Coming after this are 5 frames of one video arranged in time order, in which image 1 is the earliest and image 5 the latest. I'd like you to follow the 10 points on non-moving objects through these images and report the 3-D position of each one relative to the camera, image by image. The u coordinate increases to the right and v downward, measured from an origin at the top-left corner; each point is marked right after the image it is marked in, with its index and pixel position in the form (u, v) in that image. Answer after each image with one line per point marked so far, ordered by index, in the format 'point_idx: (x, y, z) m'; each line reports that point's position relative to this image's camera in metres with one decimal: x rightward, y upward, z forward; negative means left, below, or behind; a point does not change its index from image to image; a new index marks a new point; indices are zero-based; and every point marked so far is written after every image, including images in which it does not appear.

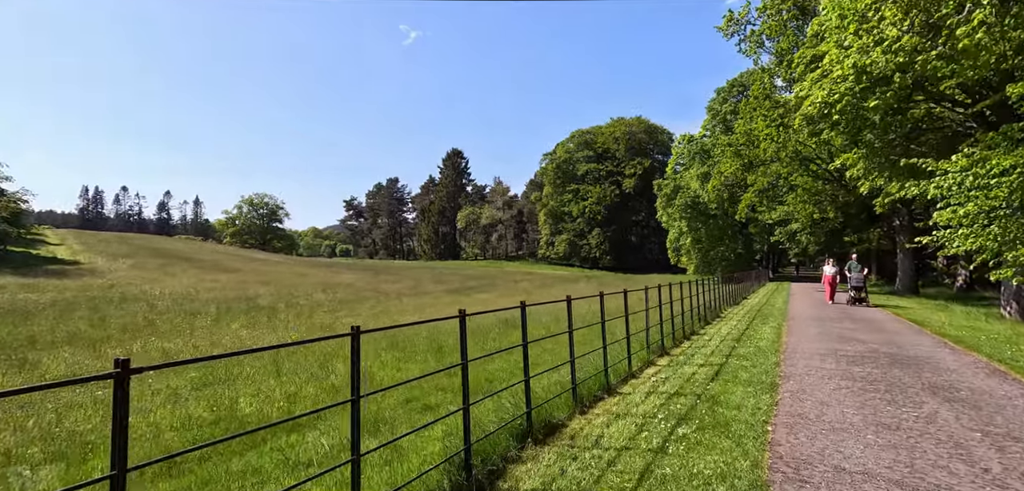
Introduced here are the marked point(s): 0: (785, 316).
0: (+7.4, -1.9, +15.8) m
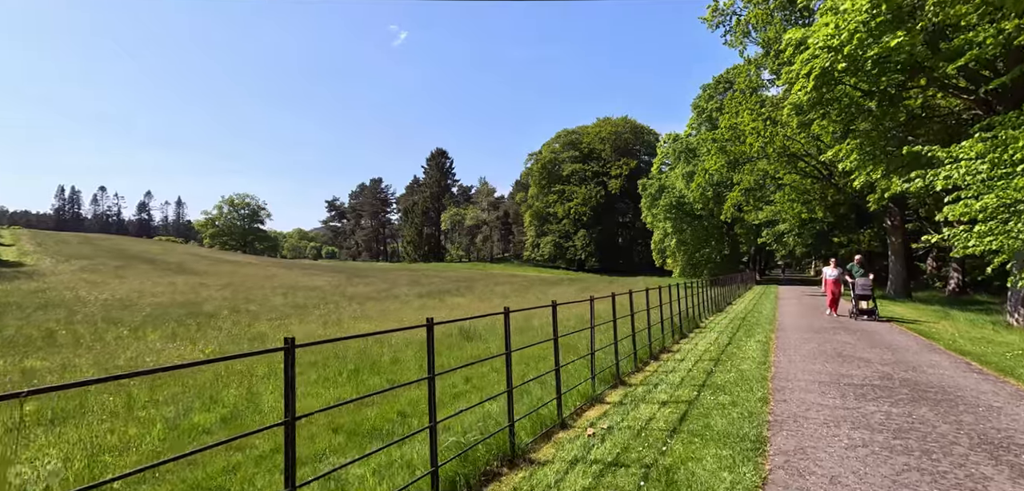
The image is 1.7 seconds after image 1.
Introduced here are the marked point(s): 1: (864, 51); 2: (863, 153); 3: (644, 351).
0: (+6.2, -1.9, +14.0) m
1: (+9.8, +5.5, +16.3) m
2: (+11.0, +3.0, +18.4) m
3: (+2.0, -1.6, +8.9) m
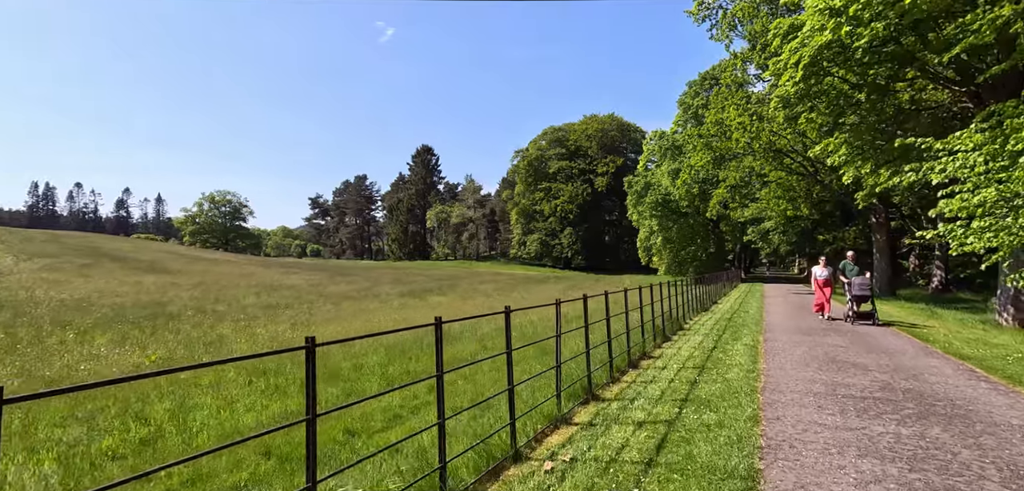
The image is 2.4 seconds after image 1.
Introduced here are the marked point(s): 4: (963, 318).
0: (+5.7, -1.9, +13.3) m
1: (+9.2, +5.6, +15.7) m
2: (+10.4, +3.1, +17.8) m
3: (+1.5, -1.6, +8.1) m
4: (+15.3, -2.5, +19.8) m
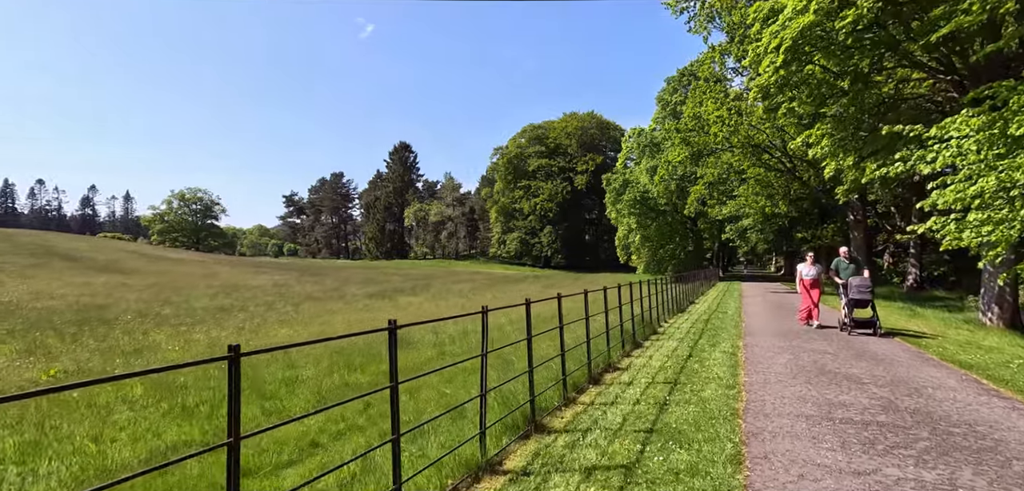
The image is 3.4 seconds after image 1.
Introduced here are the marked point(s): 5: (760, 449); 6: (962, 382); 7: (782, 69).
0: (+4.8, -1.8, +12.3) m
1: (+8.2, +5.7, +14.7) m
2: (+9.3, +3.1, +16.9) m
3: (+0.8, -1.5, +7.0) m
4: (+14.2, -2.4, +19.1) m
5: (+1.9, -1.5, +4.4) m
6: (+5.5, -1.7, +7.1) m
7: (+7.7, +5.0, +16.8) m
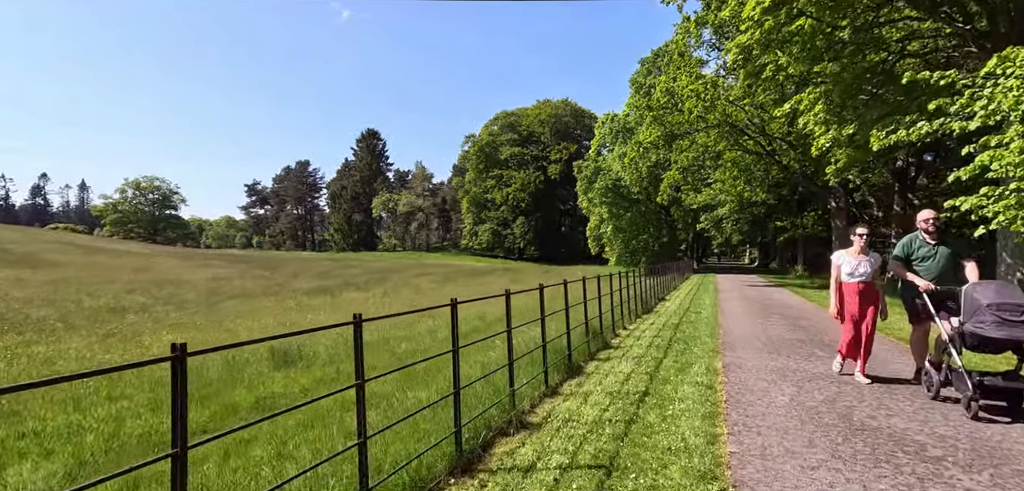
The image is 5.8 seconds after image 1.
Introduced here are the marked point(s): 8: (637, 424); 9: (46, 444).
0: (+3.3, -1.6, +9.4) m
1: (+6.7, +5.9, +11.9) m
2: (+7.7, +3.4, +14.1) m
3: (-0.4, -1.4, +3.9) m
4: (+12.5, -2.0, +16.6) m
5: (+0.7, -1.4, +1.4) m
6: (+4.2, -1.5, +4.2) m
7: (+6.1, +5.3, +13.9) m
8: (+1.0, -1.5, +4.7) m
9: (-5.0, -2.1, +6.1) m
